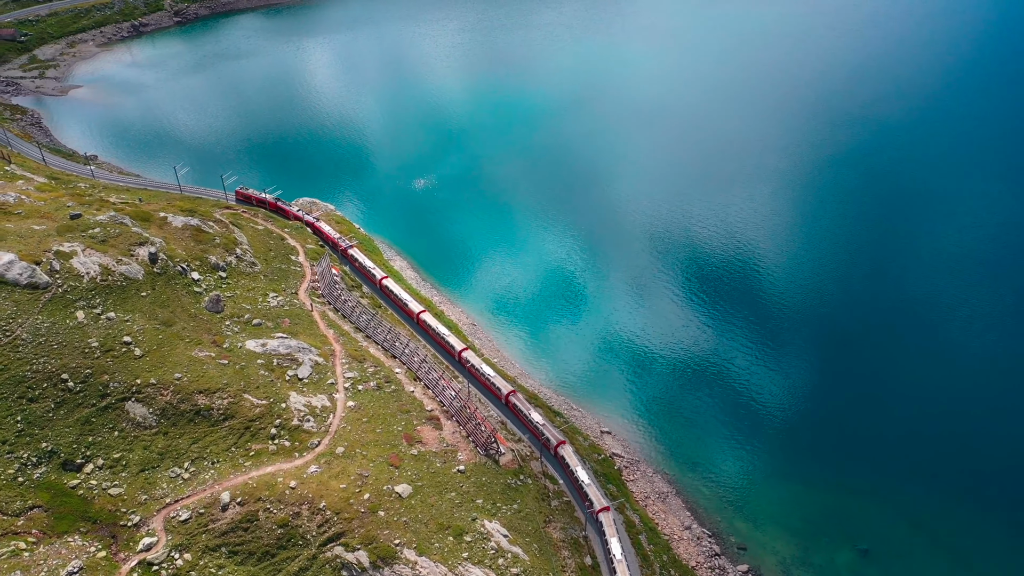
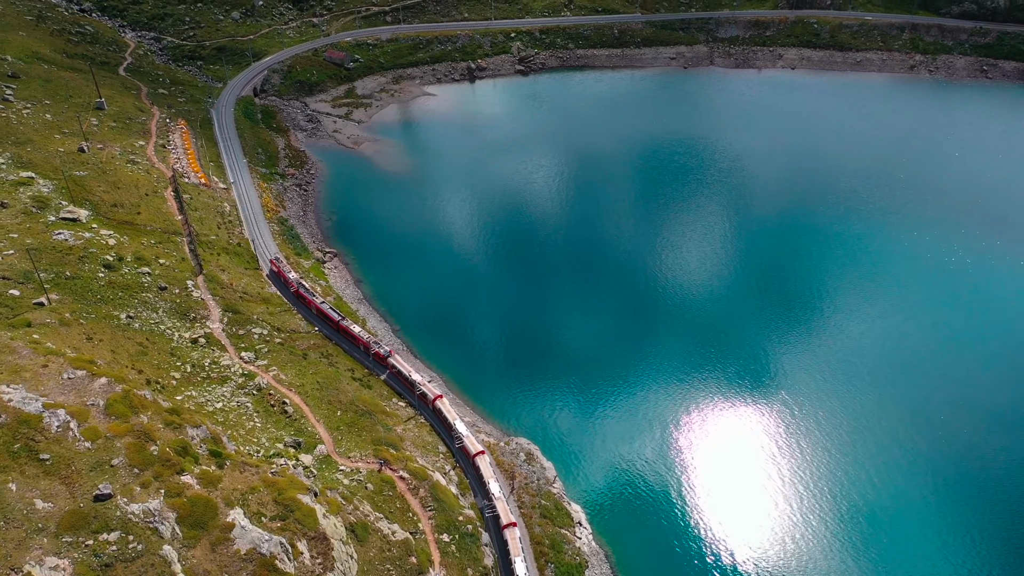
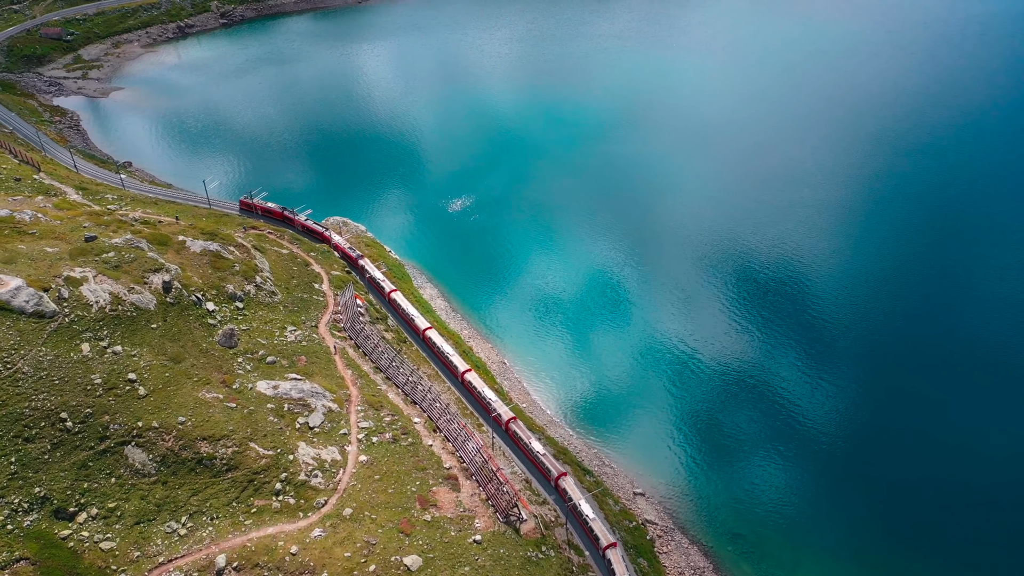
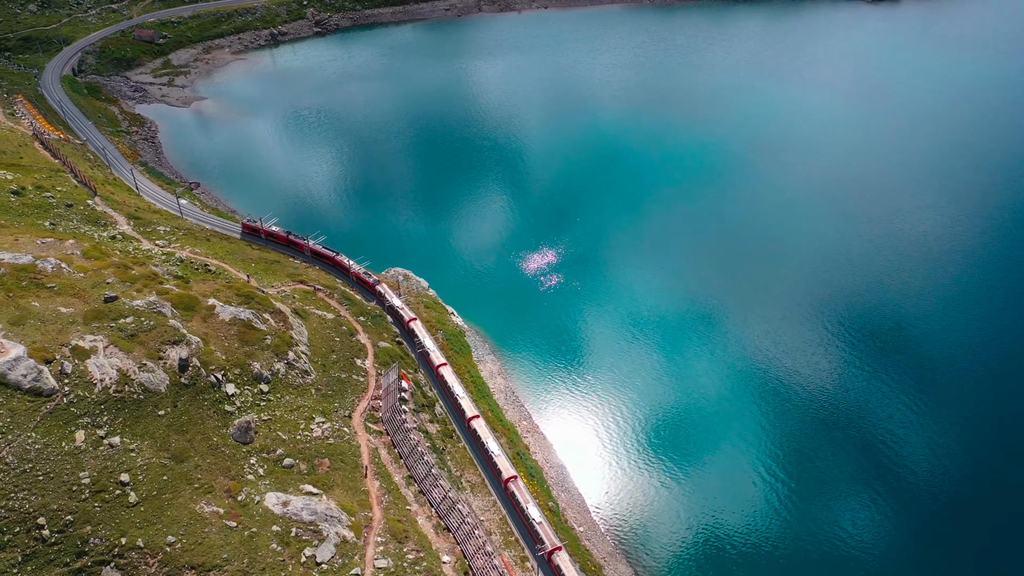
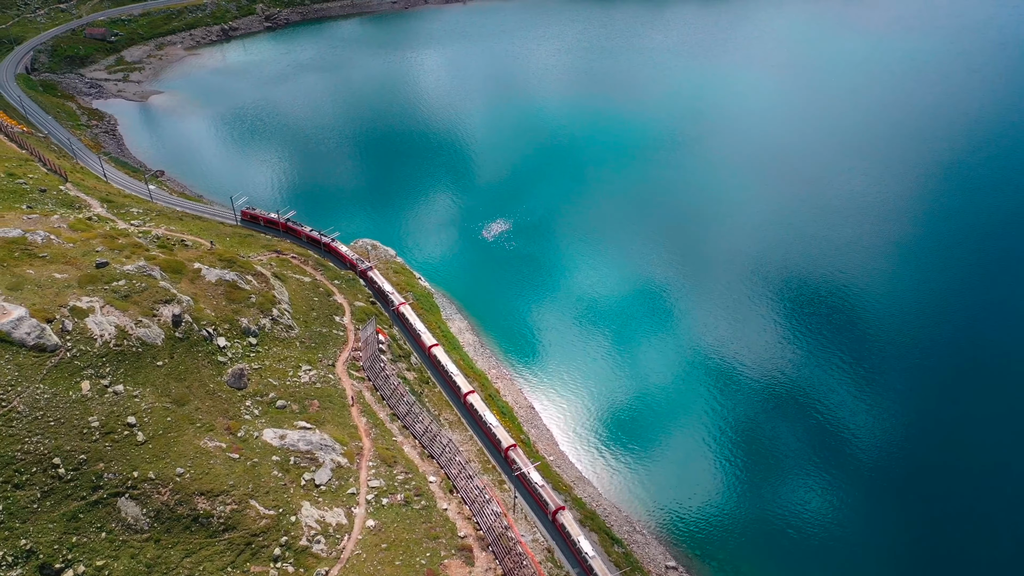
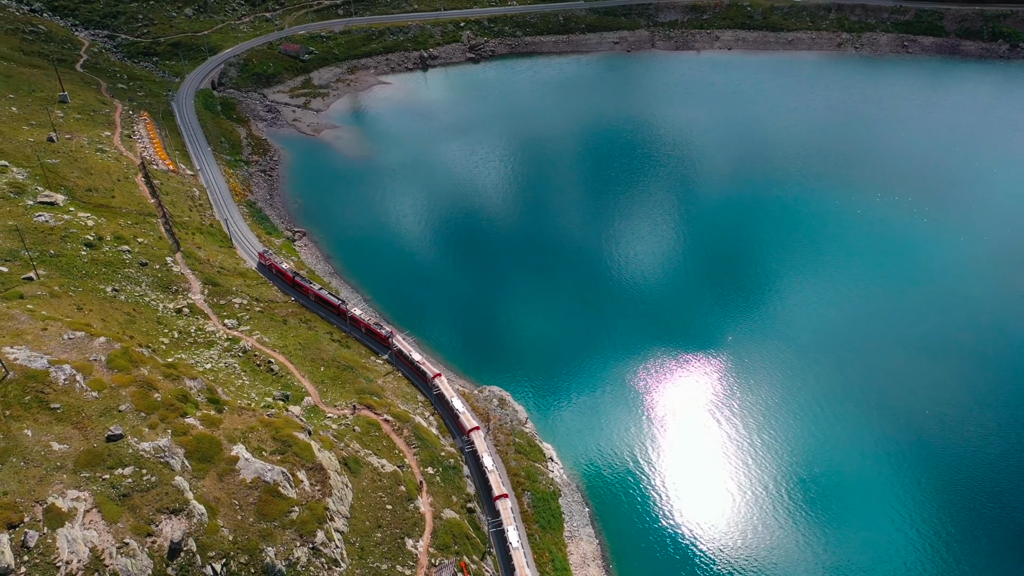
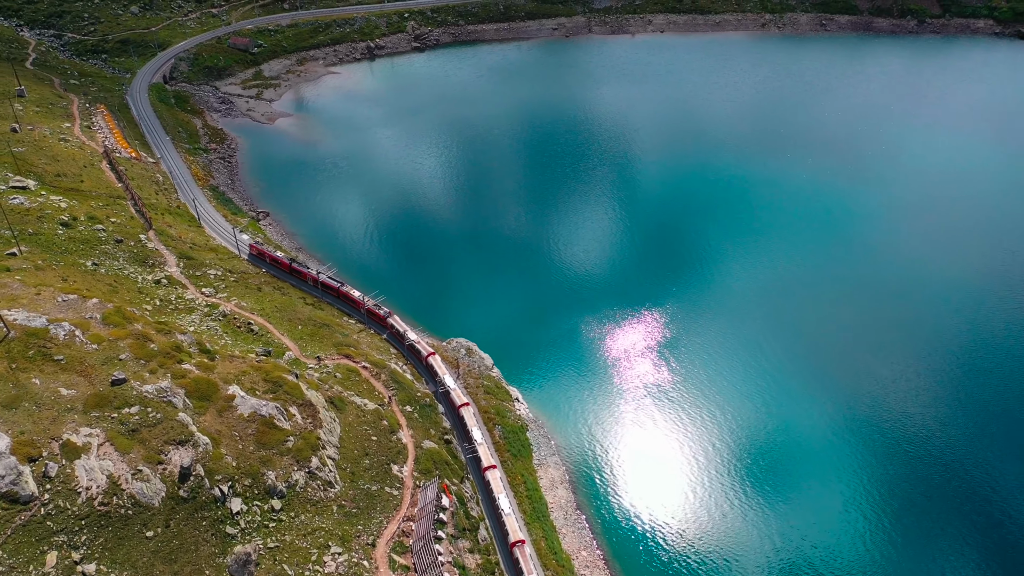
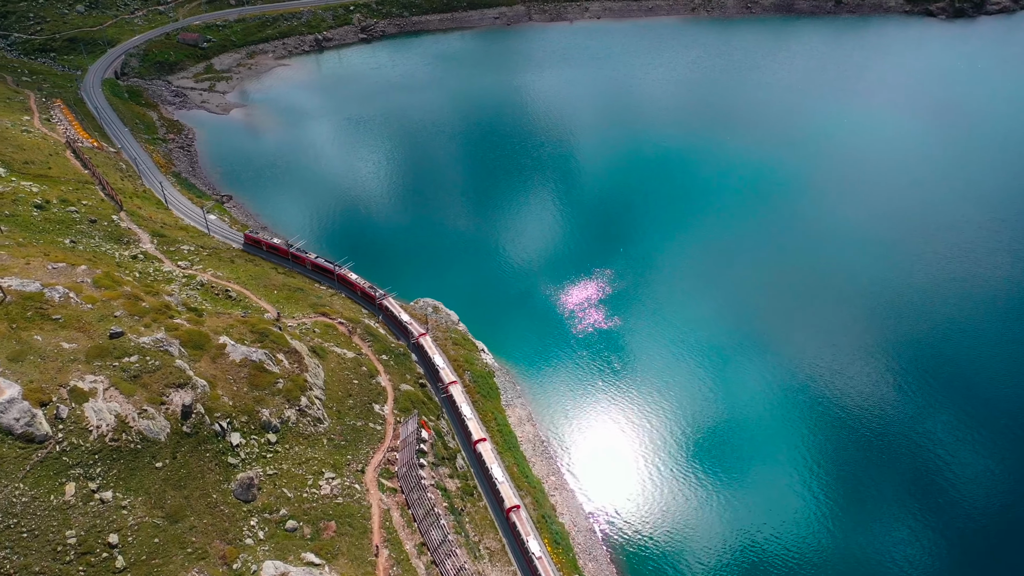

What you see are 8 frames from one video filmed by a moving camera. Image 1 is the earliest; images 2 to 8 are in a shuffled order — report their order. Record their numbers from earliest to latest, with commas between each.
3, 5, 4, 8, 7, 6, 2
